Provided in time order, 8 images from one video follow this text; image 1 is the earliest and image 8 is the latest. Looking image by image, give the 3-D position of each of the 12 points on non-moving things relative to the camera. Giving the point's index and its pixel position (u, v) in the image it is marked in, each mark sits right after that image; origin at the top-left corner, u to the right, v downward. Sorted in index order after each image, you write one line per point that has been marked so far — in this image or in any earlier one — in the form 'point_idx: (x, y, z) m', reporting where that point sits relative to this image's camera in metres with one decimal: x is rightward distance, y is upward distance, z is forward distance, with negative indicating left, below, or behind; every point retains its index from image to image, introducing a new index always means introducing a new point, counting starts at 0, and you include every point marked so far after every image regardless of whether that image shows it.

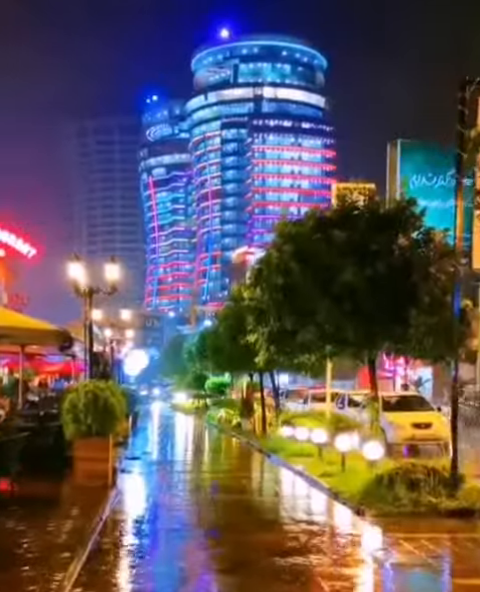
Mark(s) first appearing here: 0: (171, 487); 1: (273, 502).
0: (-1.3, -3.6, +19.3) m
1: (+0.6, -3.6, +17.6) m
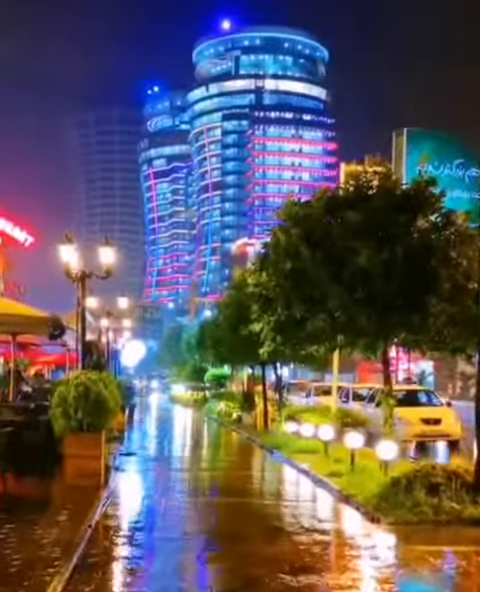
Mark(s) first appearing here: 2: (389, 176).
0: (-1.3, -3.4, +17.9) m
1: (+0.6, -3.3, +16.3) m
2: (+2.5, +2.1, +17.3) m
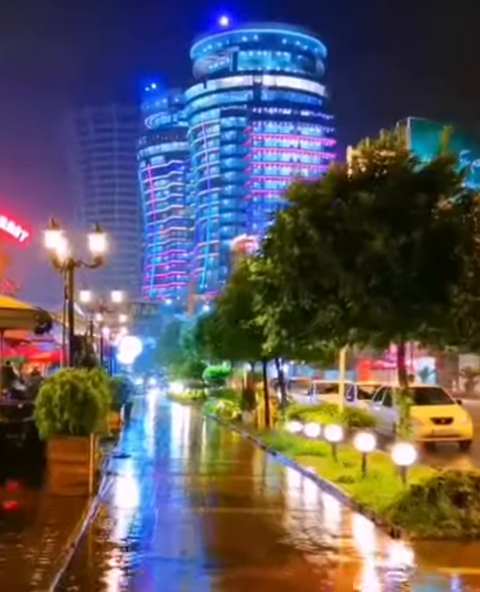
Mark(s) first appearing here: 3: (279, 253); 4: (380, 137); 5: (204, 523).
0: (-1.3, -3.2, +16.4) m
1: (+0.6, -3.2, +14.7) m
2: (+2.5, +2.2, +15.8) m
3: (+0.6, +0.6, +15.4) m
4: (+2.2, +2.5, +16.0) m
5: (-0.5, -3.1, +13.9) m
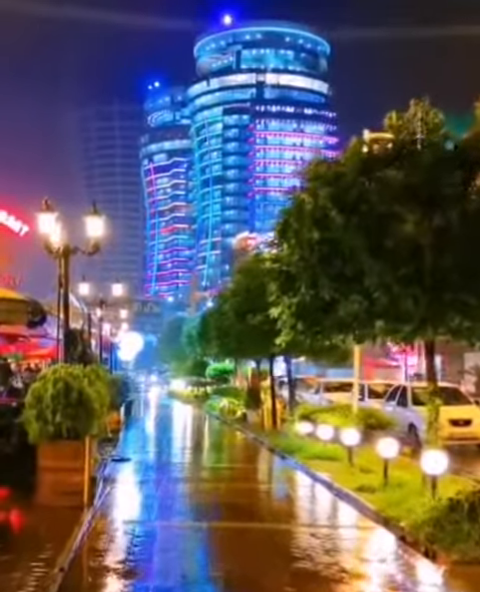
0: (-1.1, -3.1, +14.9) m
1: (+0.8, -3.0, +13.2) m
2: (+2.7, +2.4, +14.2) m
3: (+0.7, +0.7, +13.8) m
4: (+2.4, +2.6, +14.5) m
5: (-0.4, -2.9, +12.4) m
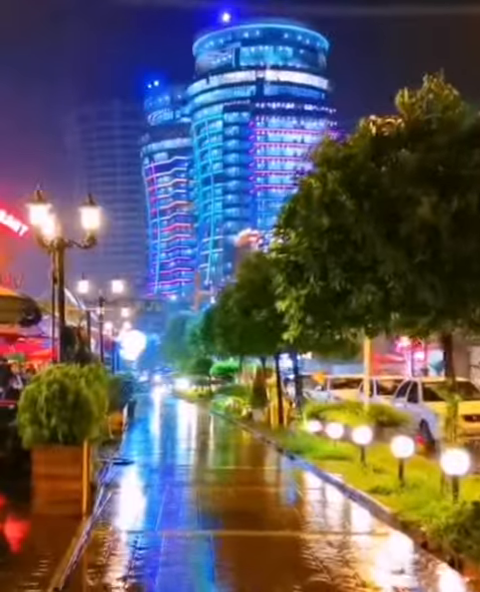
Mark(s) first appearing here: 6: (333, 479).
0: (-1.0, -3.0, +14.0) m
1: (+0.9, -2.9, +12.3) m
2: (+2.7, +2.5, +13.3) m
3: (+0.8, +0.9, +13.0) m
4: (+2.4, +2.7, +13.6) m
5: (-0.2, -2.9, +11.5) m
6: (+1.7, -3.3, +18.5) m
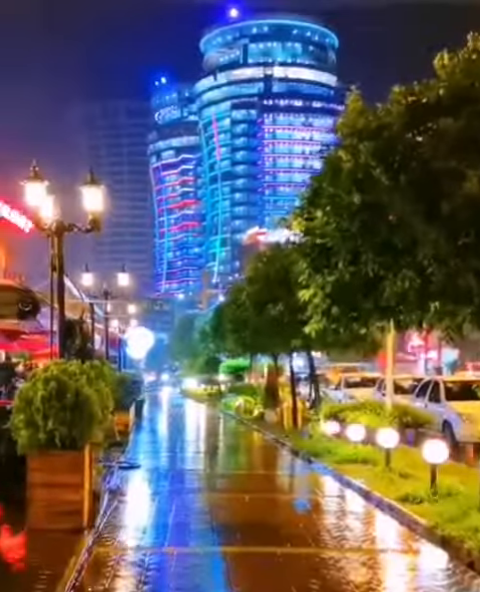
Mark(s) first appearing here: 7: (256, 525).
0: (-0.8, -2.9, +12.6) m
1: (+1.1, -2.8, +10.9) m
2: (+2.9, +2.6, +11.9) m
3: (+1.0, +1.0, +11.6) m
4: (+2.6, +2.9, +12.2) m
5: (0.0, -2.7, +10.2) m
6: (+1.9, -3.1, +17.1) m
7: (+0.2, -2.9, +13.2) m
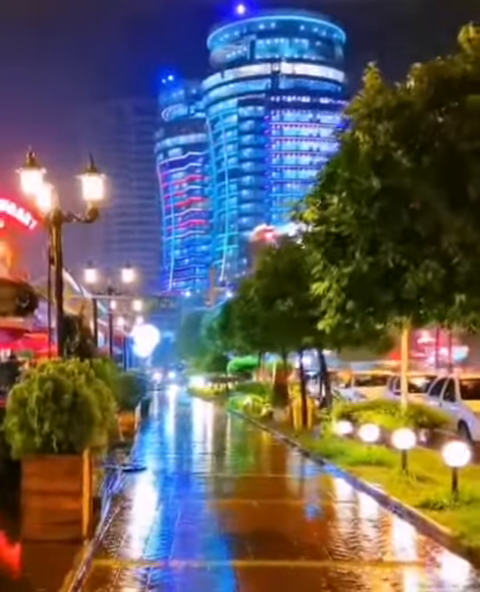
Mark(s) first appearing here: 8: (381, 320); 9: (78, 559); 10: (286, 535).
0: (-0.6, -2.8, +11.8) m
1: (+1.2, -2.7, +10.1) m
2: (+3.0, +2.7, +11.1) m
3: (+1.1, +1.1, +10.7) m
4: (+2.7, +2.9, +11.4) m
5: (+0.1, -2.6, +9.3) m
6: (+2.1, -3.1, +16.3) m
7: (+0.3, -2.8, +12.4) m
8: (+1.7, -0.2, +11.9) m
9: (-1.6, -2.6, +10.5) m
10: (+0.6, -2.9, +12.4) m
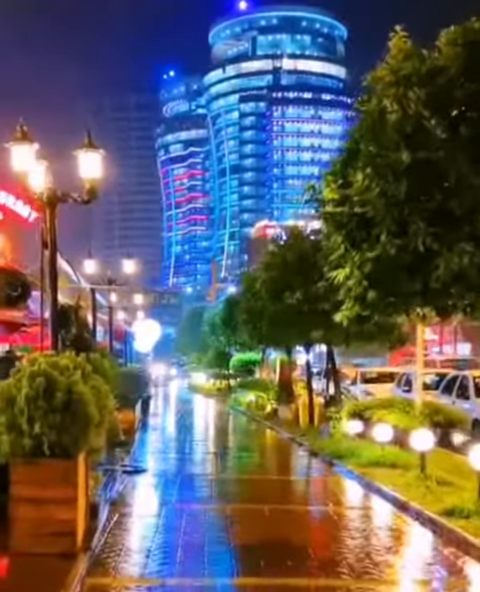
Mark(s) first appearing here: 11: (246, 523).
0: (-0.5, -2.7, +10.8) m
1: (+1.3, -2.6, +9.0) m
2: (+3.2, +2.8, +10.0) m
3: (+1.2, +1.2, +9.7) m
4: (+2.8, +3.1, +10.3) m
5: (+0.2, -2.5, +8.3) m
6: (+2.2, -2.9, +15.2) m
7: (+0.4, -2.7, +11.3) m
8: (+1.8, -0.1, +10.8) m
9: (-1.5, -2.5, +9.4) m
10: (+0.7, -2.7, +11.3) m
11: (+0.2, -2.8, +12.9) m
